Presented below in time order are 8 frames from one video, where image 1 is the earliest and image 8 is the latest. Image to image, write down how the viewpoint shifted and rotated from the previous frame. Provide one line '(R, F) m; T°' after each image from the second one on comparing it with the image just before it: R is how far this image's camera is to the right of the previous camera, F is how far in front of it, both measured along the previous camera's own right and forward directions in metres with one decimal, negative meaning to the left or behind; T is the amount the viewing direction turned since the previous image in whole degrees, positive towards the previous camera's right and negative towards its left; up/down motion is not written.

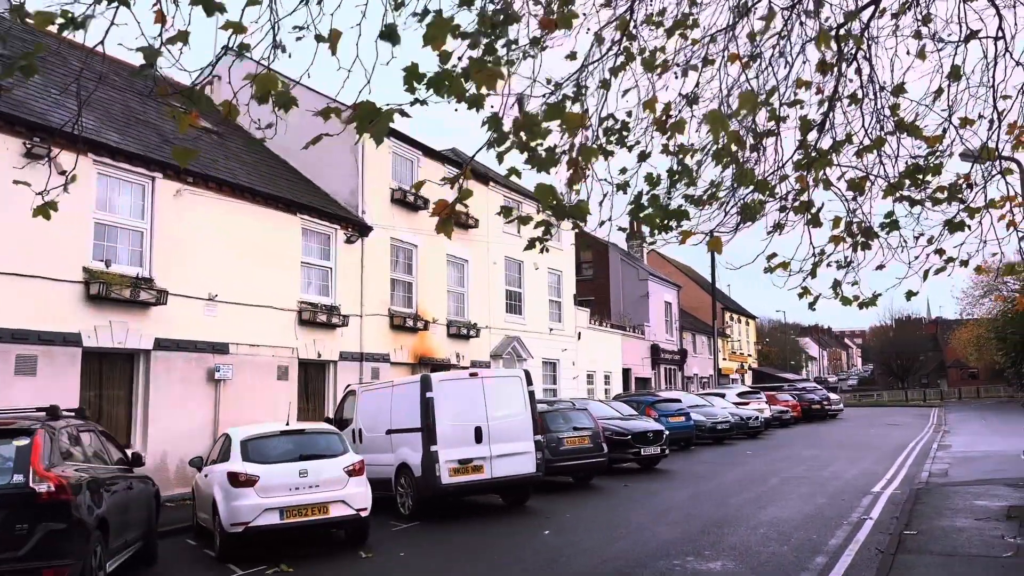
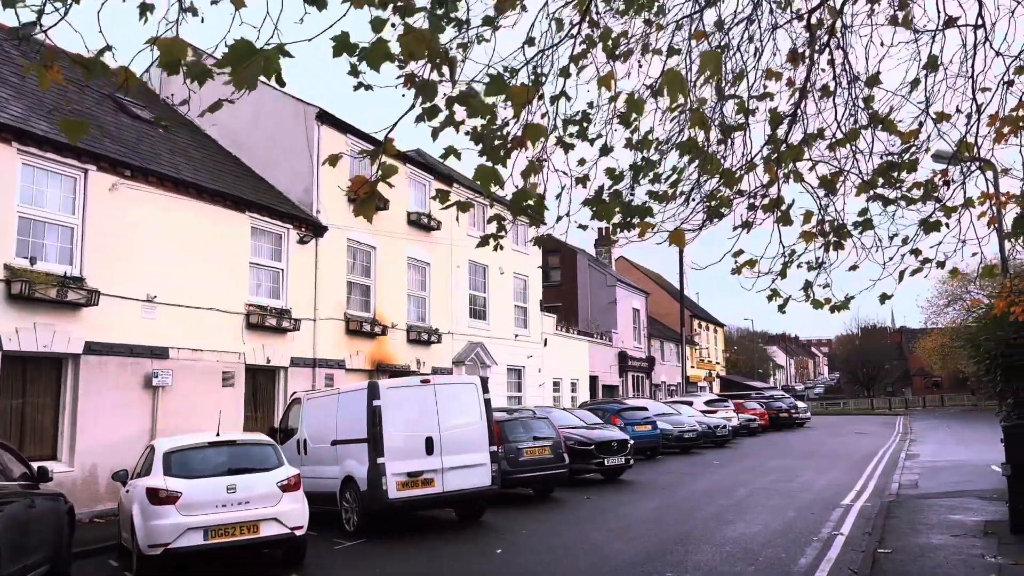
(+0.2, +0.6) m; +2°
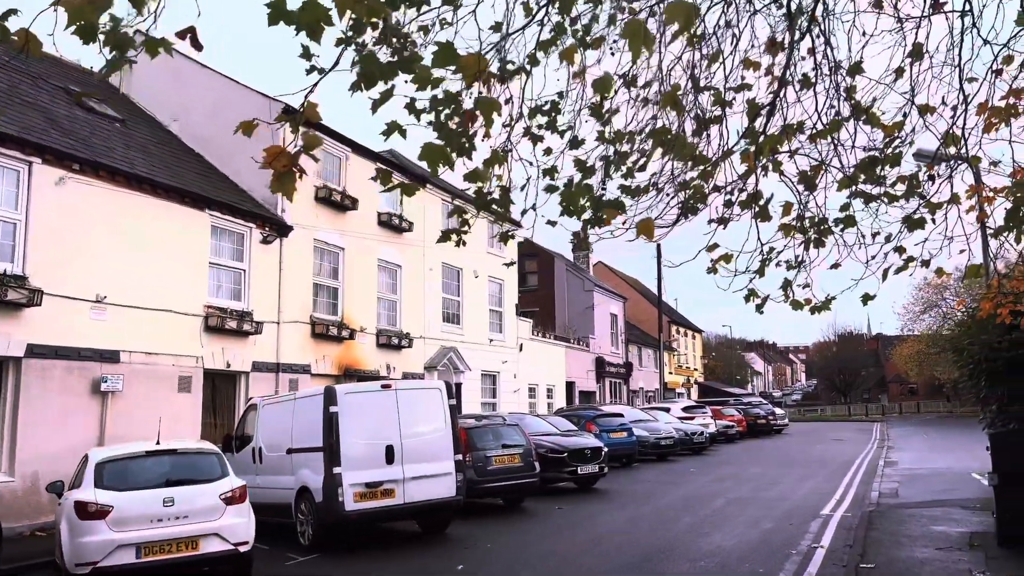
(+0.2, +0.5) m; +1°
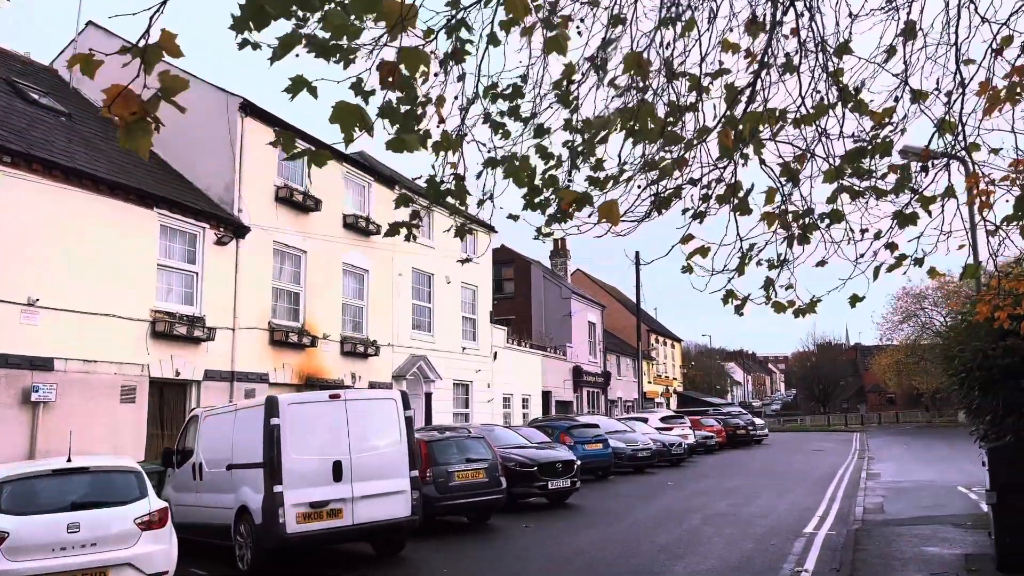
(+0.2, +0.7) m; +1°
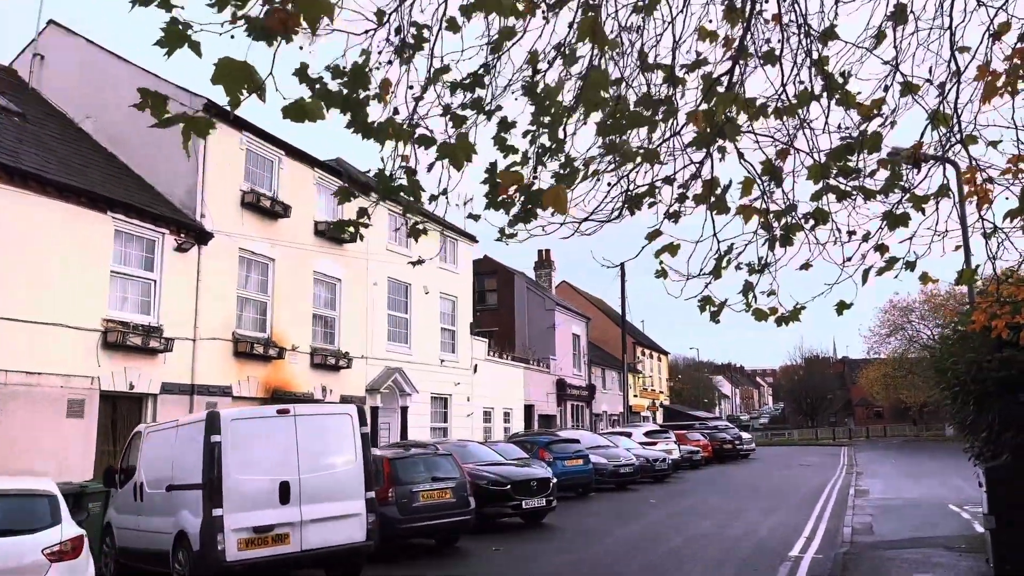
(+0.3, +0.6) m; +1°
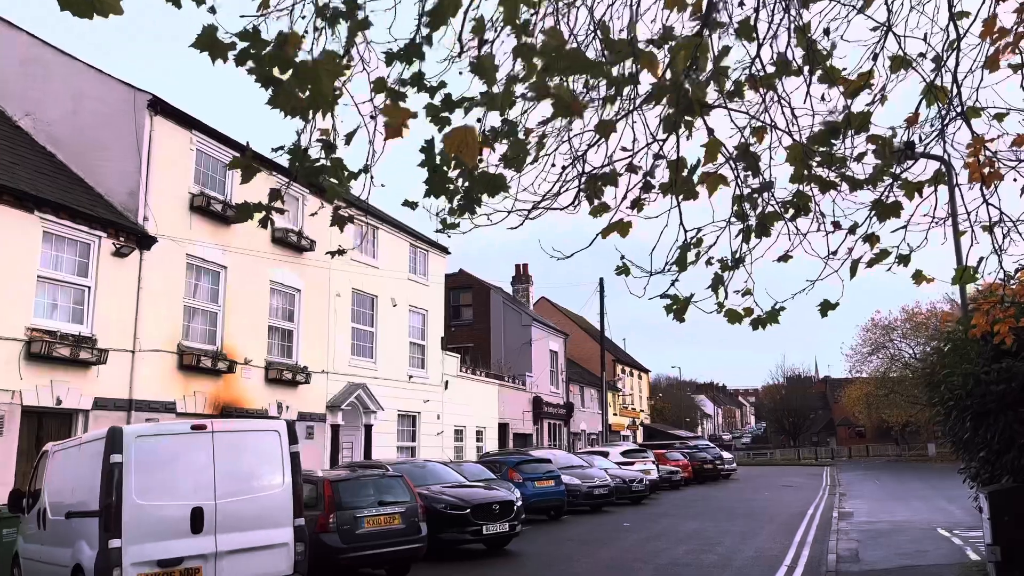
(+0.3, +0.9) m; +1°
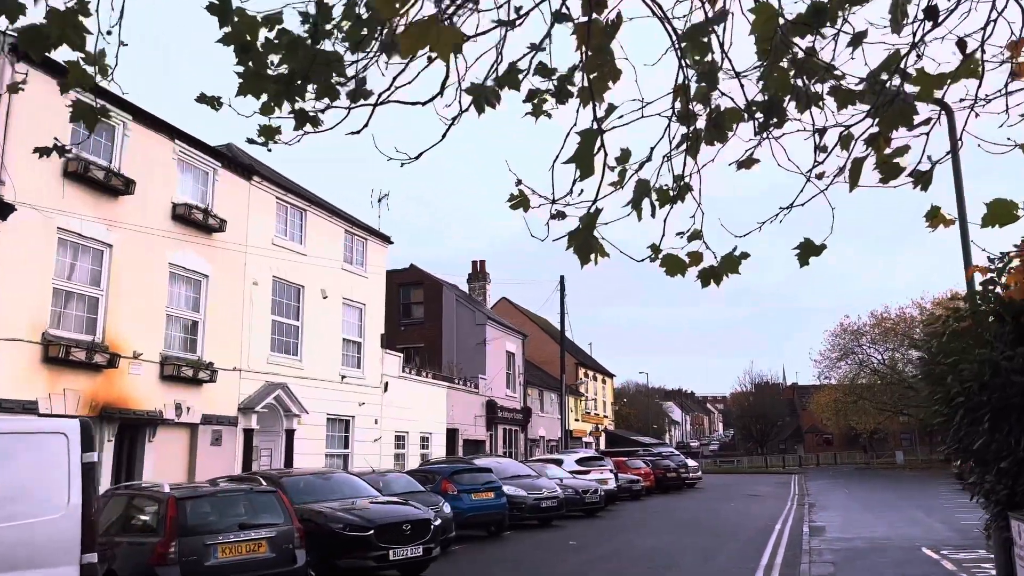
(+0.7, +1.9) m; +2°
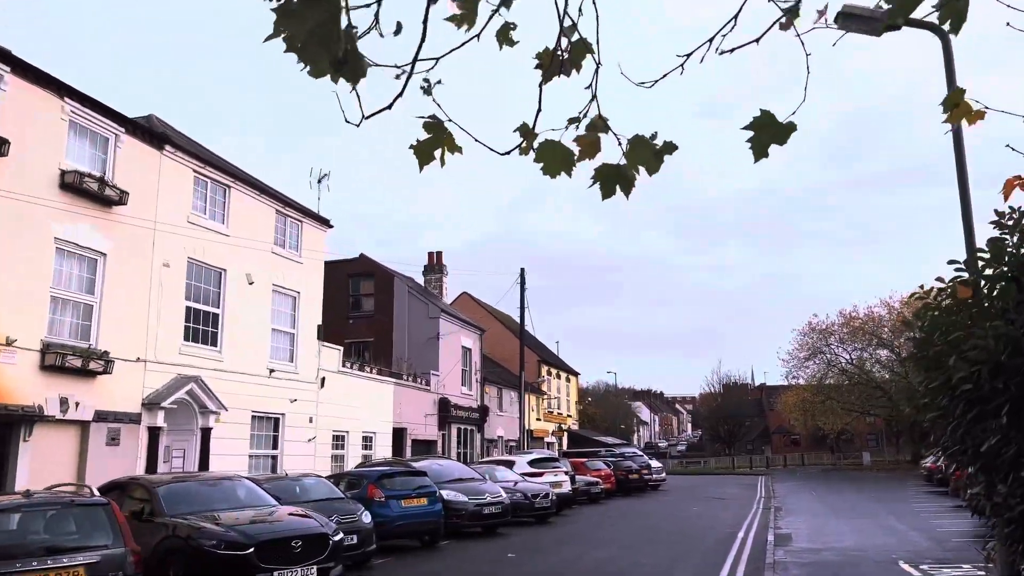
(+0.6, +1.5) m; +2°
